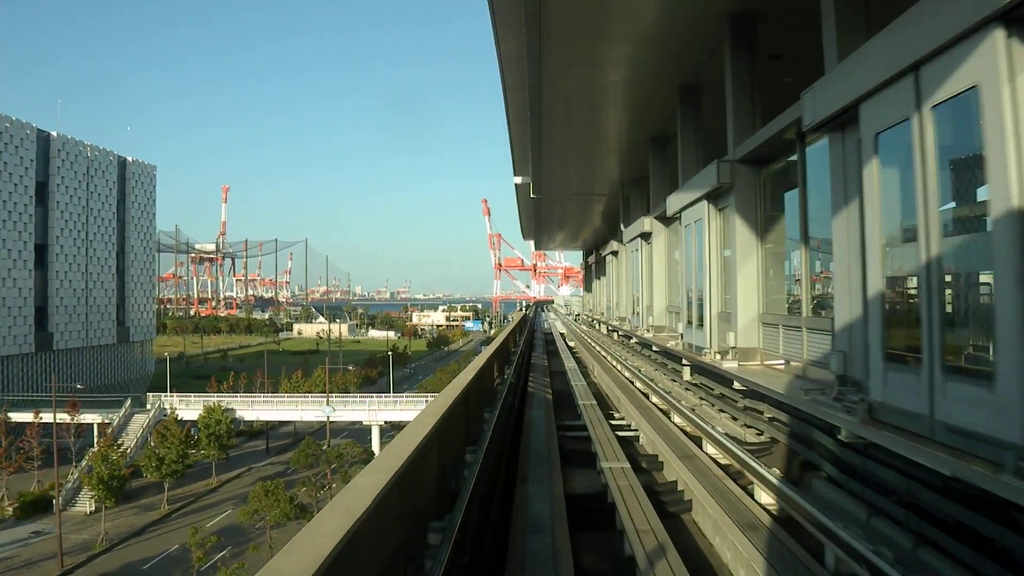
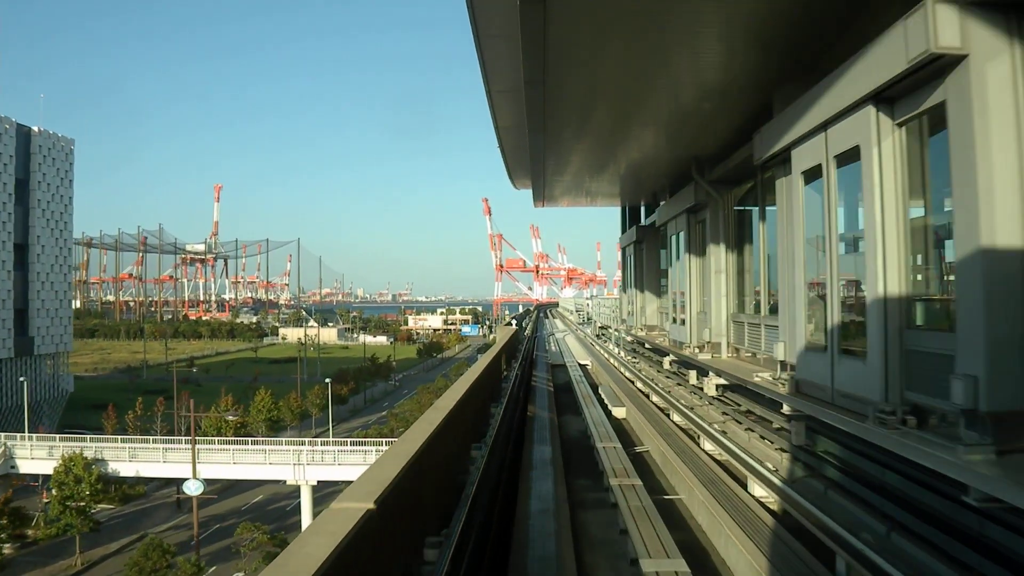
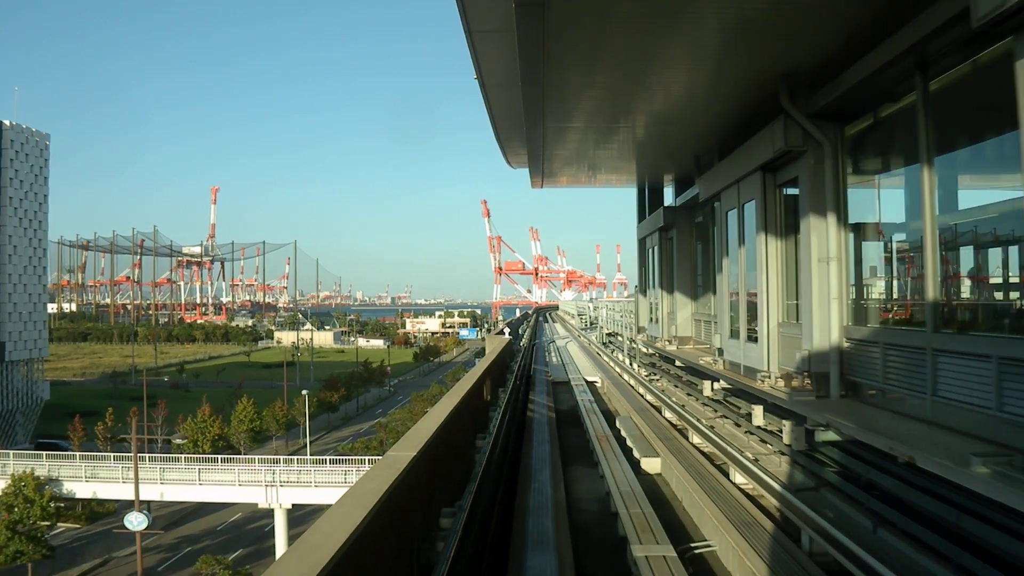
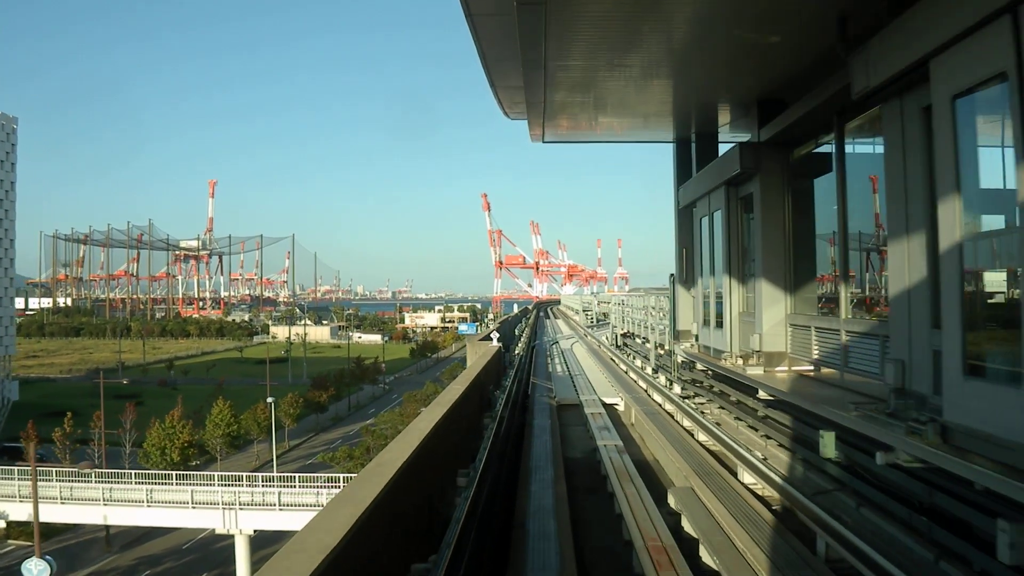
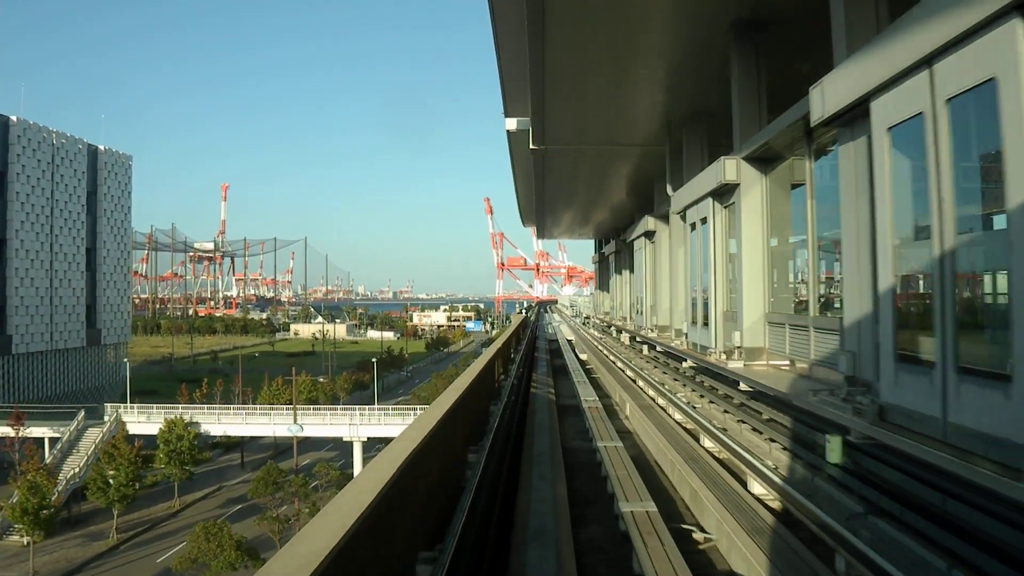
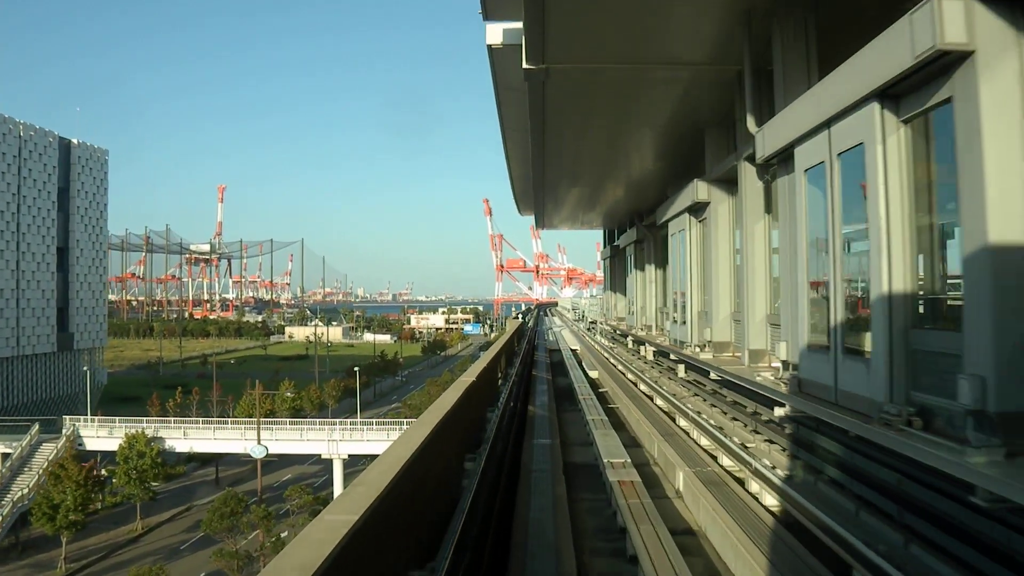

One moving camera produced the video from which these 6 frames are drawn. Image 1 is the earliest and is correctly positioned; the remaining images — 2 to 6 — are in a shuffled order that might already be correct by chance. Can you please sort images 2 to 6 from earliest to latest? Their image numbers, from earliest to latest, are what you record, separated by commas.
5, 6, 2, 3, 4
